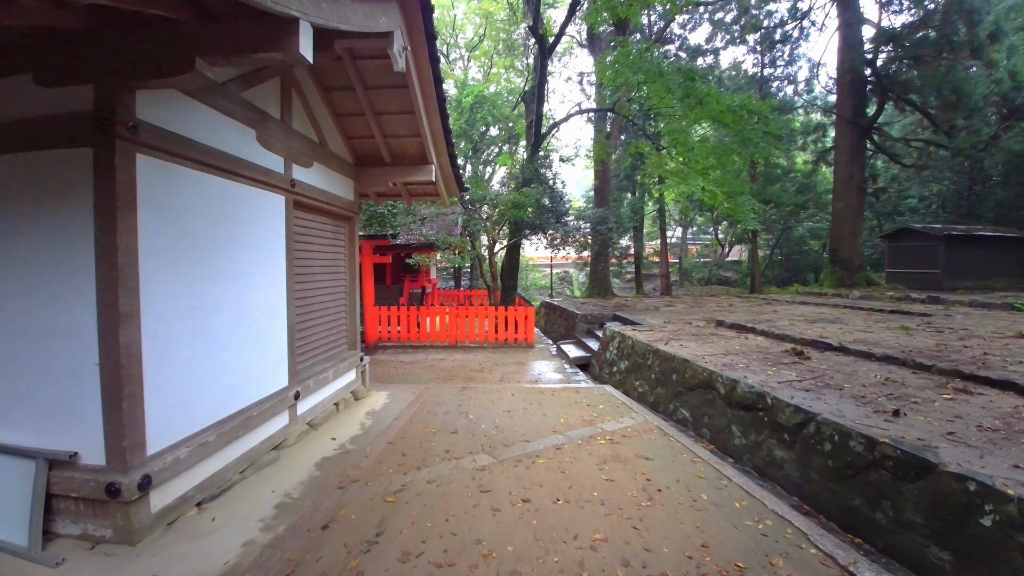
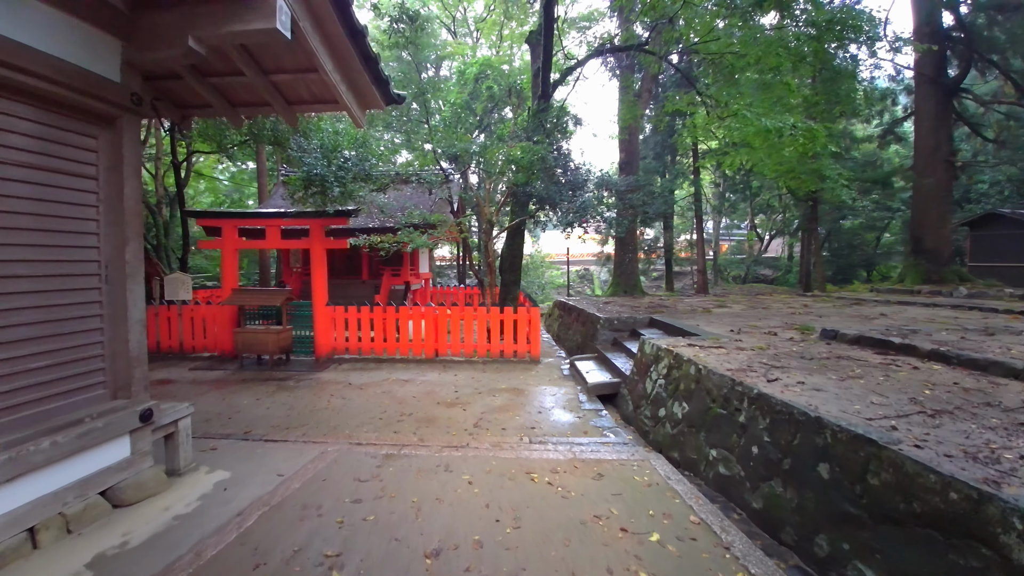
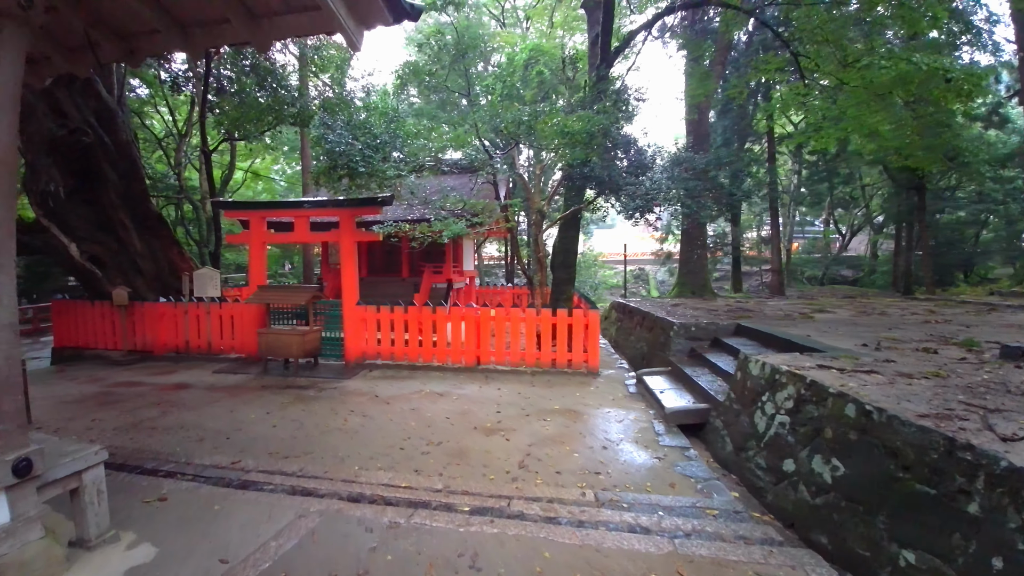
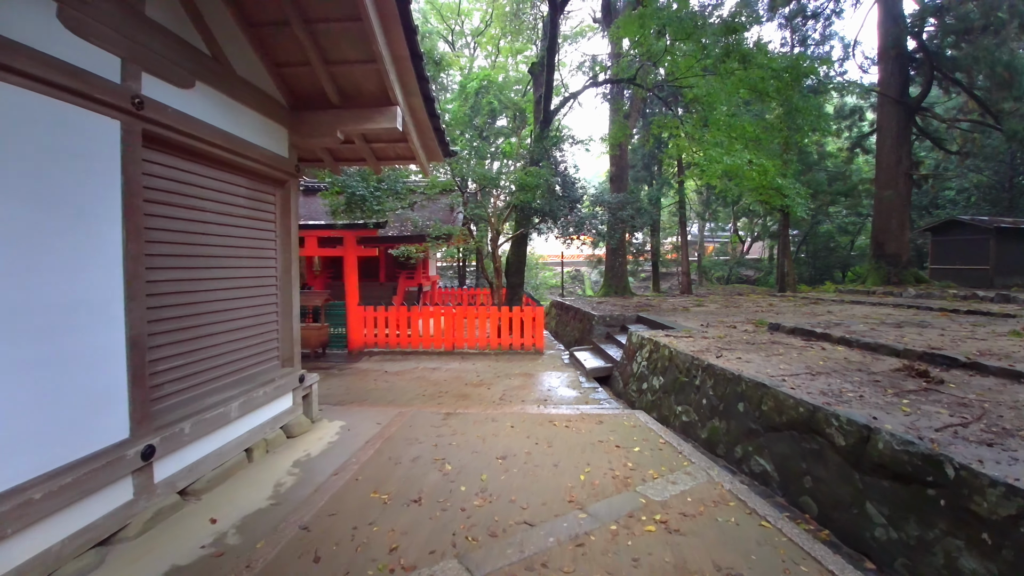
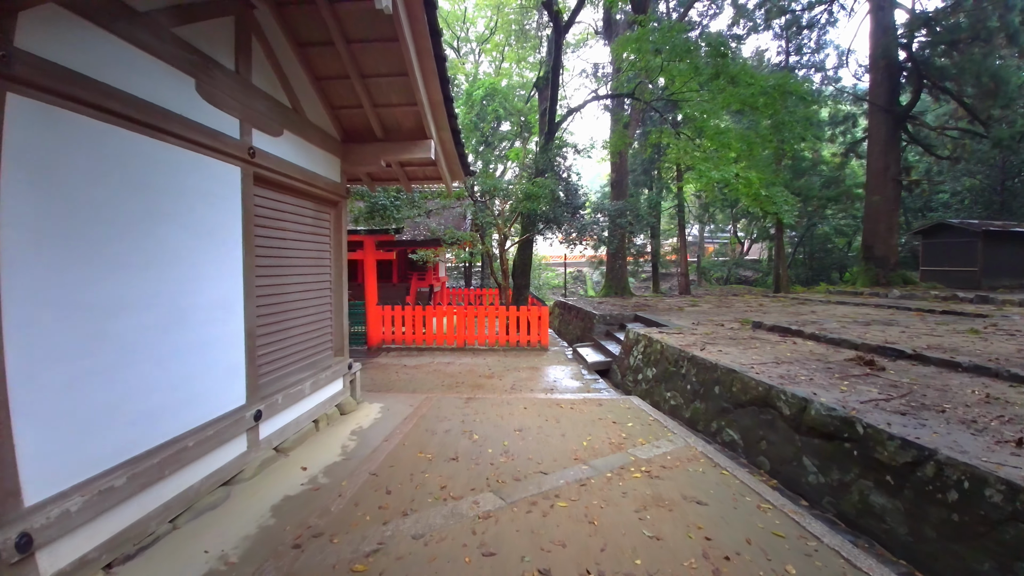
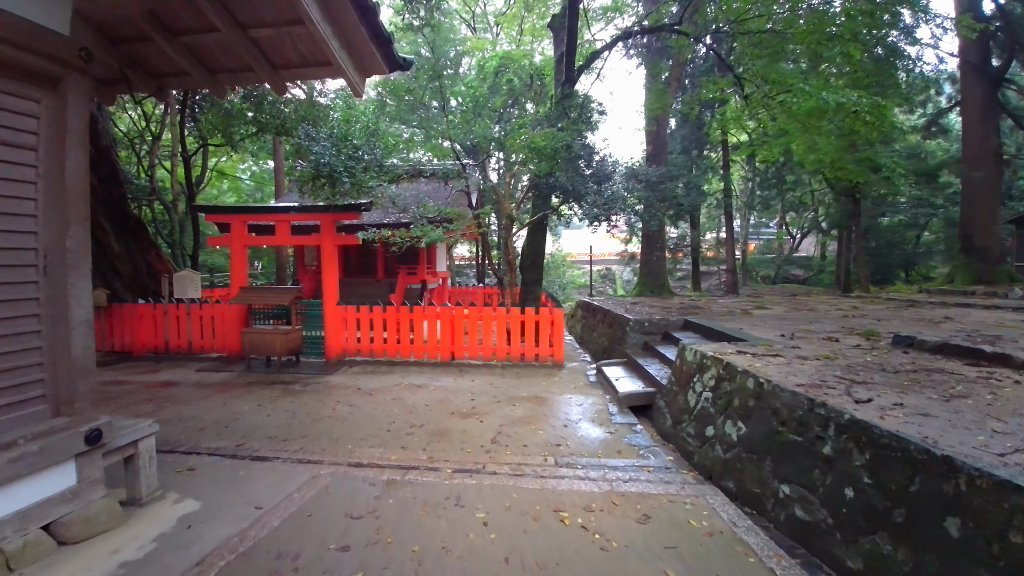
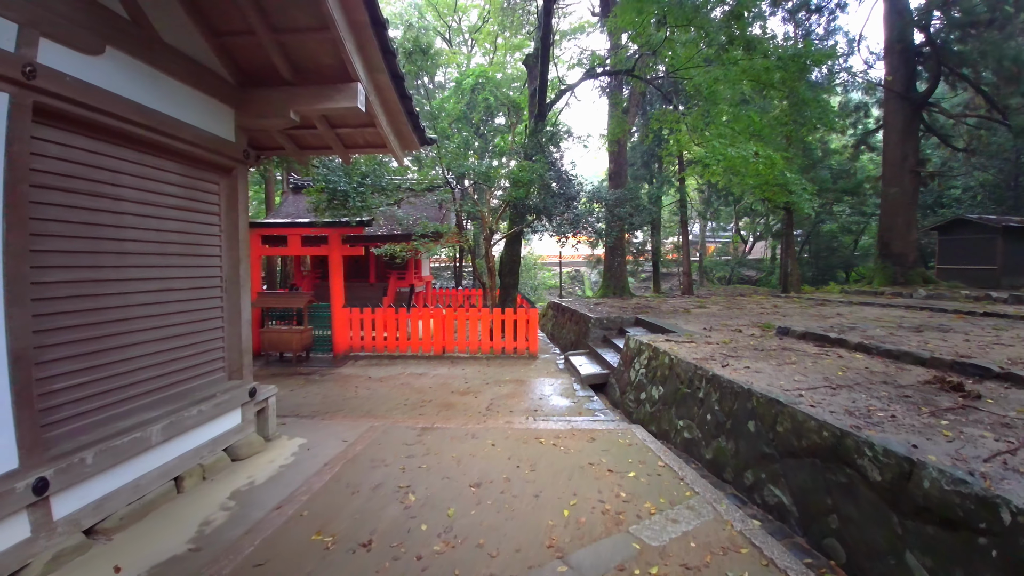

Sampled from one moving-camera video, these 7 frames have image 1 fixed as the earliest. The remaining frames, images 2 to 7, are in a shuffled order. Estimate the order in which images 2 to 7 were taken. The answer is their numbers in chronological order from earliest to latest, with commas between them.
5, 4, 7, 2, 6, 3
